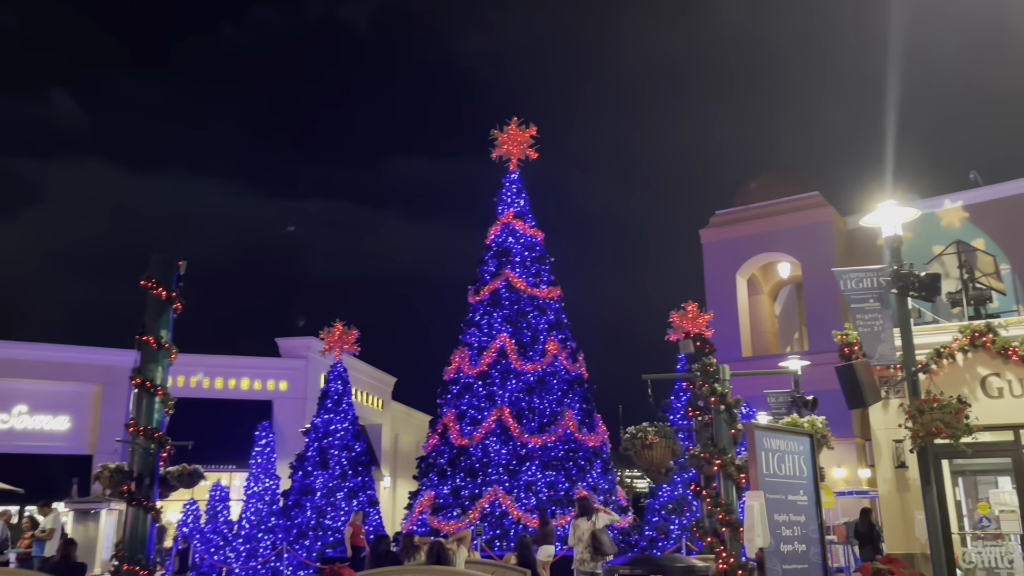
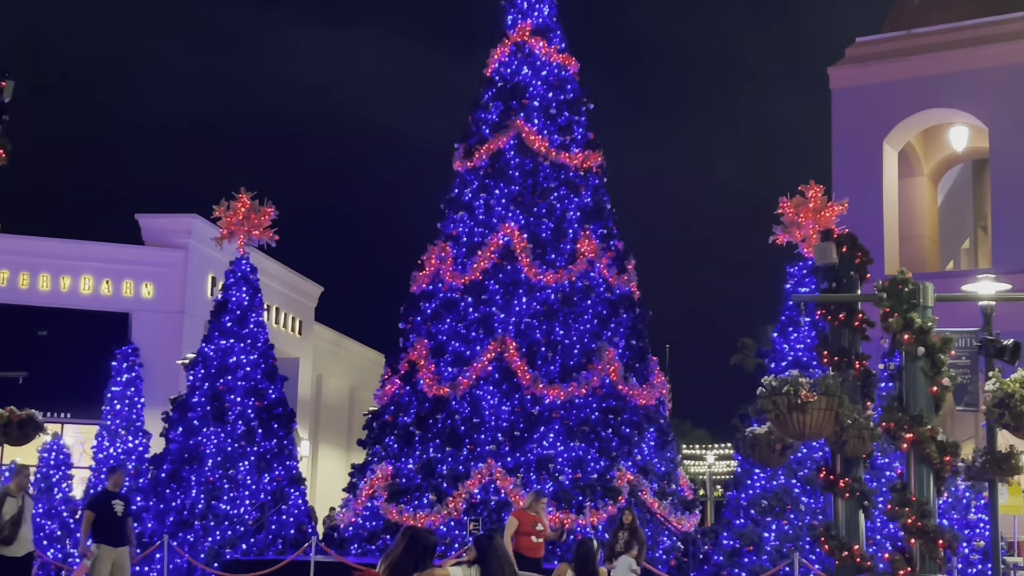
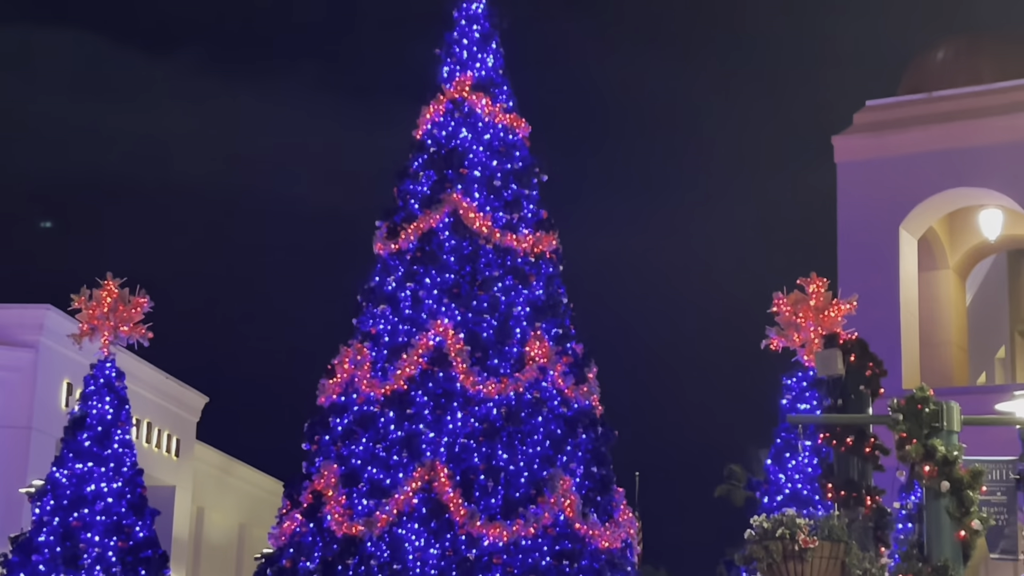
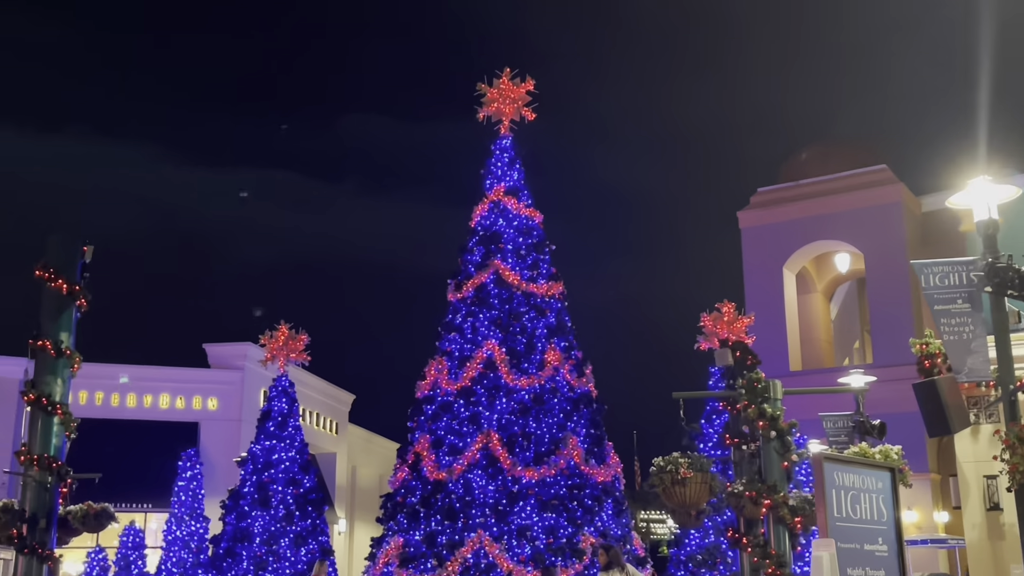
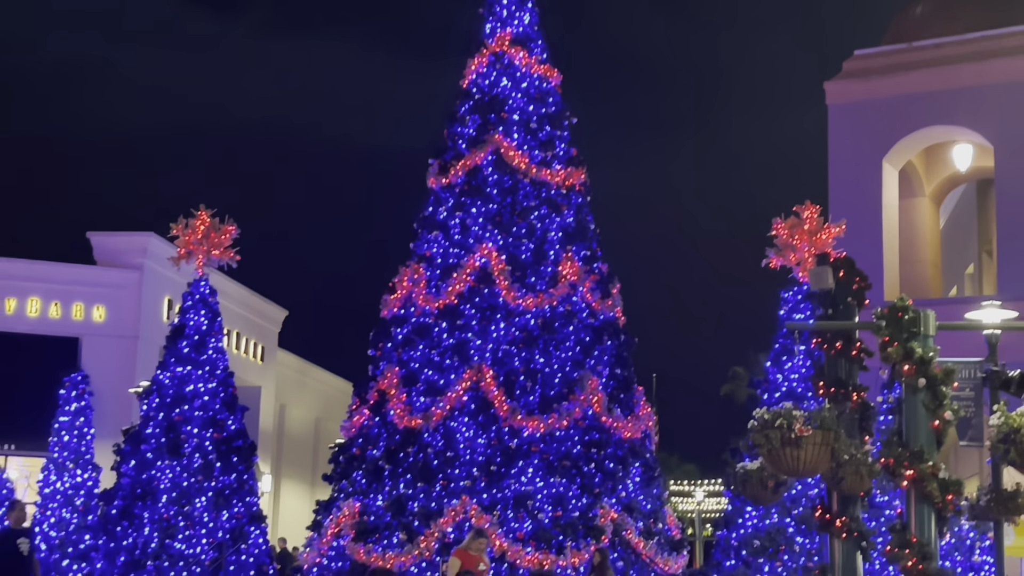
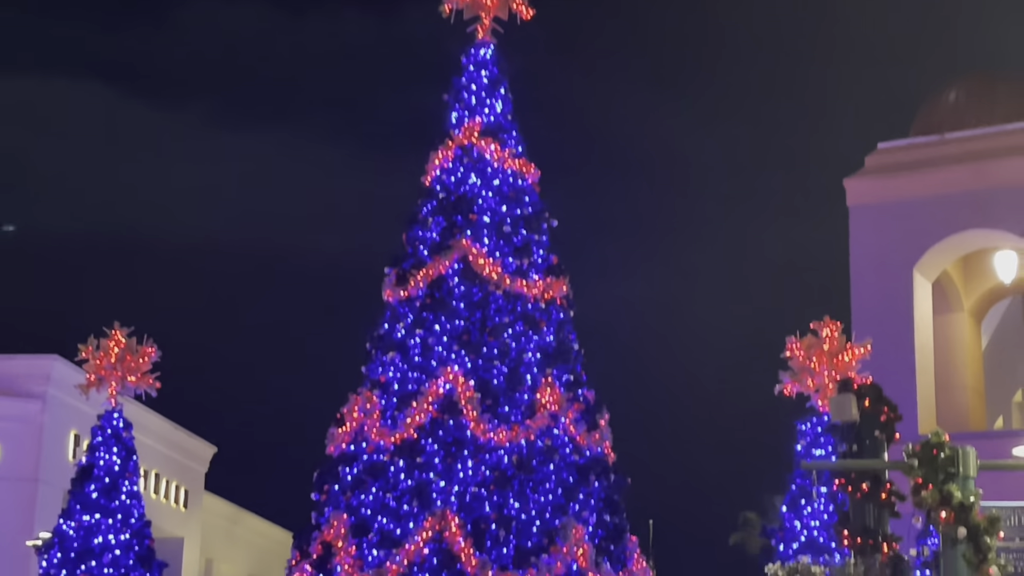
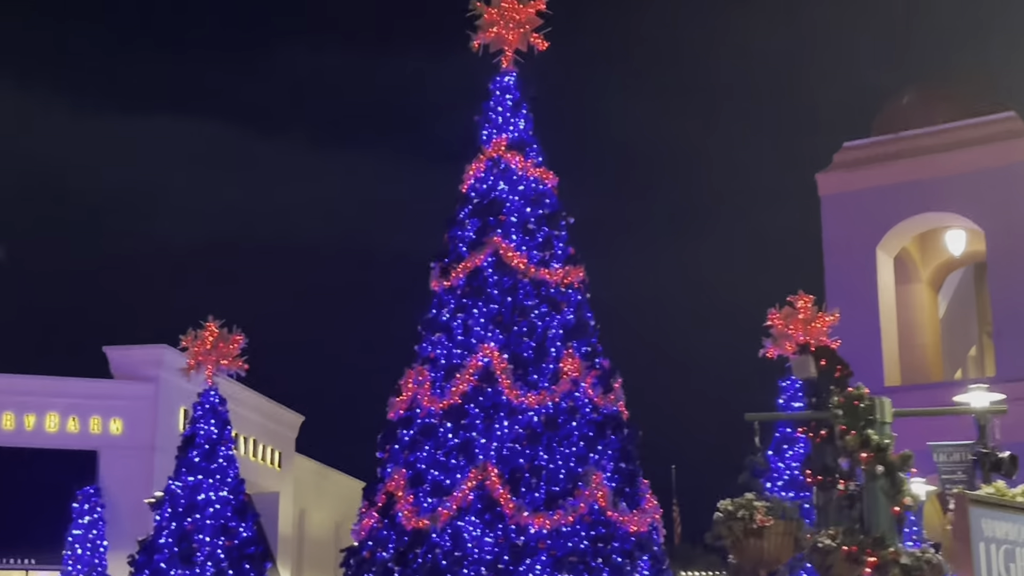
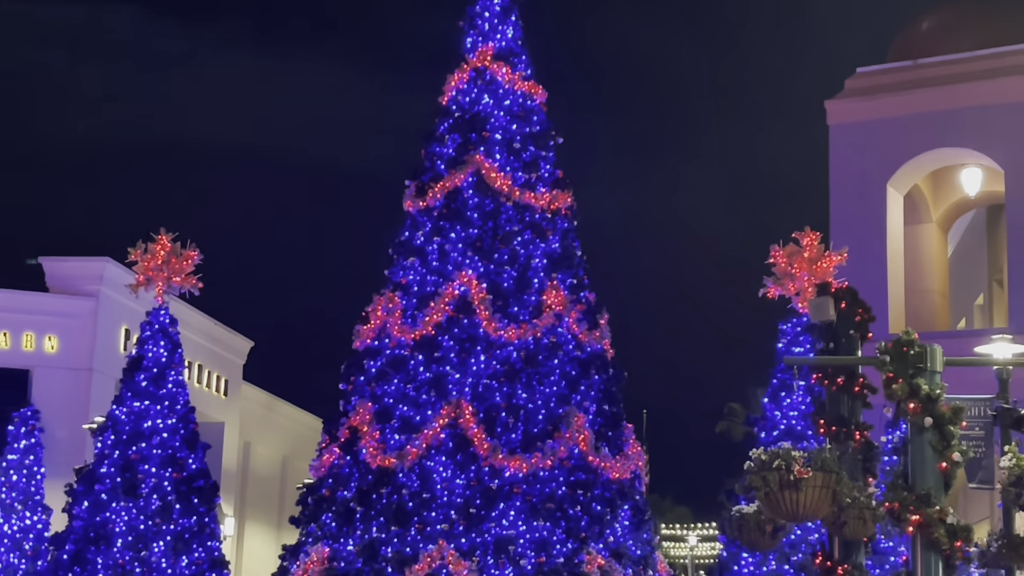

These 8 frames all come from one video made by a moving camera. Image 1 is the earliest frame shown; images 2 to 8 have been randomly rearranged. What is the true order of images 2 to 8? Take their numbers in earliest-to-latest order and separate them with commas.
4, 7, 6, 3, 8, 5, 2
